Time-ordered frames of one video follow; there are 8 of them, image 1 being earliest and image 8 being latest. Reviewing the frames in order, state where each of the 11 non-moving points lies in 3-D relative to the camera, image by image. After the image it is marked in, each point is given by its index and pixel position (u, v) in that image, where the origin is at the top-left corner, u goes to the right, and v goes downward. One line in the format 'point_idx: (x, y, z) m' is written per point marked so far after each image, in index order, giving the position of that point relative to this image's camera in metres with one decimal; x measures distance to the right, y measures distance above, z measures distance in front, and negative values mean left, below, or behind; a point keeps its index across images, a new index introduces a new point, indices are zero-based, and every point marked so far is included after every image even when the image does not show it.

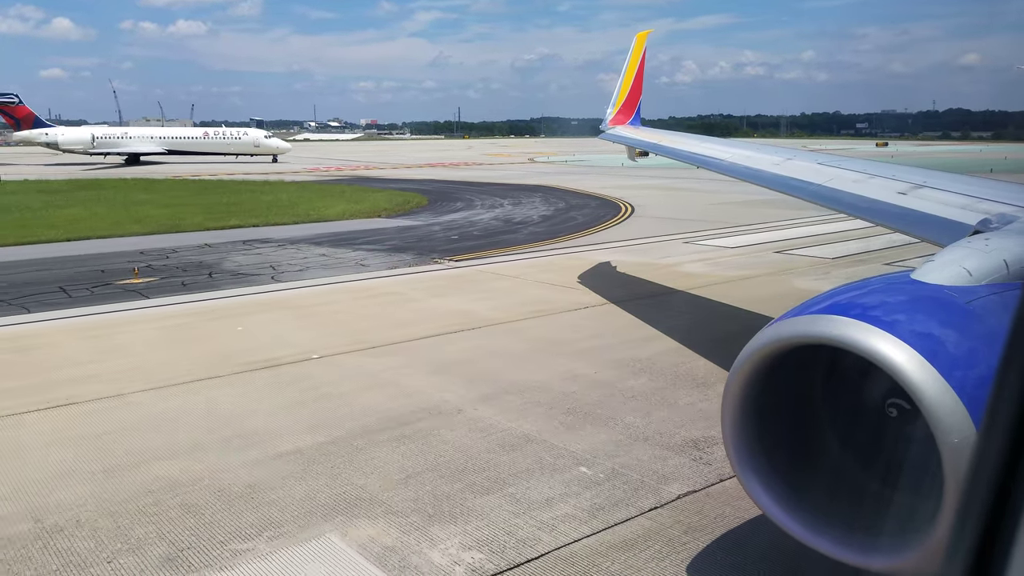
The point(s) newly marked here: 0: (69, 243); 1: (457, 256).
0: (-10.6, +1.1, +19.4) m
1: (-1.2, +0.7, +17.2) m
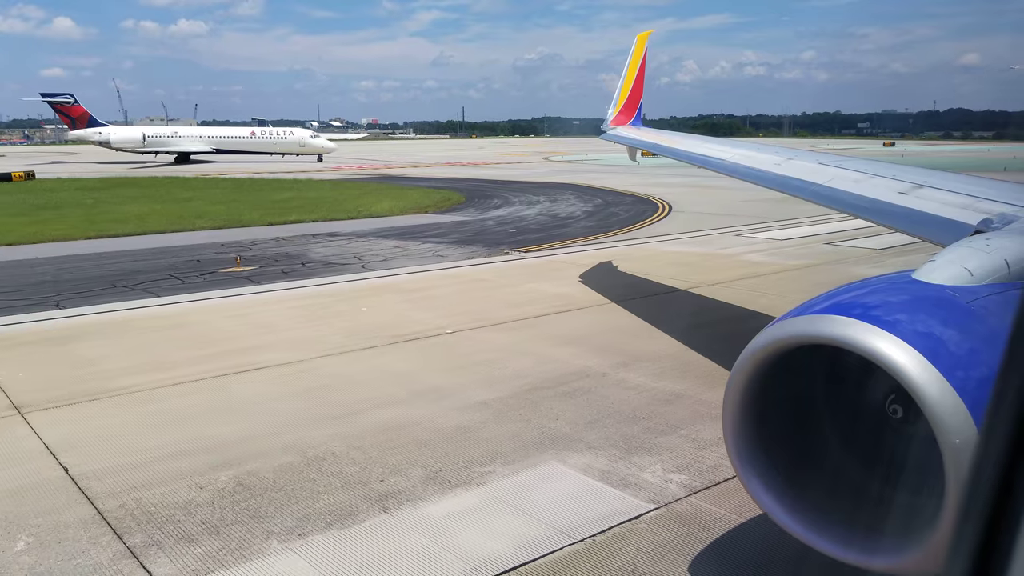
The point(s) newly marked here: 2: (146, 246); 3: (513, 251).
0: (-9.1, +1.3, +20.5) m
1: (+0.3, +1.0, +18.3) m
2: (-8.8, +1.0, +19.0) m
3: (0.0, +0.9, +17.9) m
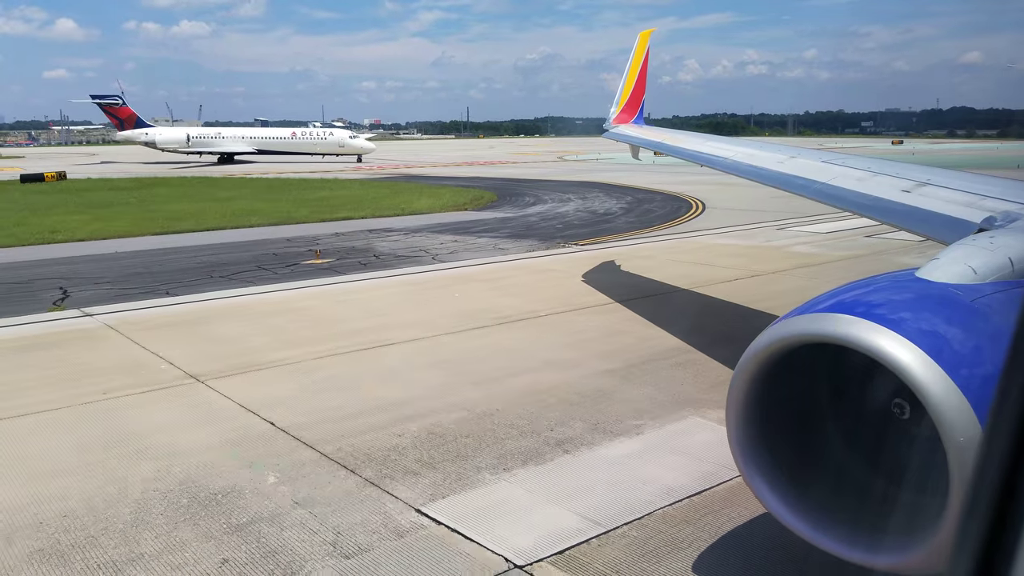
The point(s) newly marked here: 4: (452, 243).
0: (-7.7, +1.5, +21.5) m
1: (+1.7, +1.2, +19.2) m
2: (-7.4, +1.2, +20.0) m
3: (+1.4, +1.1, +18.9) m
4: (-1.6, +1.1, +19.3) m
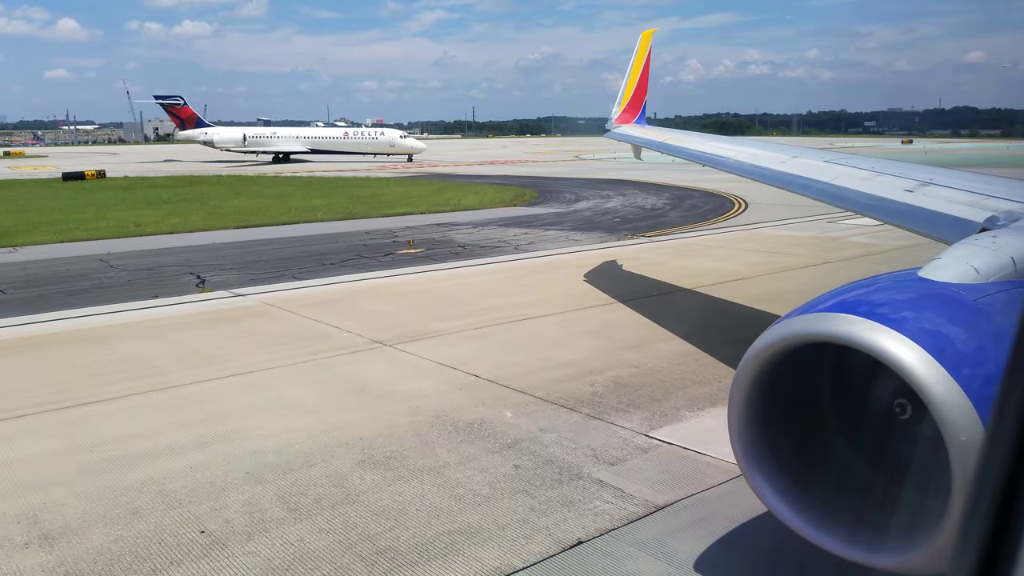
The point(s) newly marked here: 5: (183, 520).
0: (-5.9, +1.8, +22.8) m
1: (+3.5, +1.5, +20.5) m
2: (-5.5, +1.5, +21.3) m
3: (+3.2, +1.4, +20.2) m
4: (+0.2, +1.4, +20.6) m
5: (-2.3, -1.6, +5.4) m
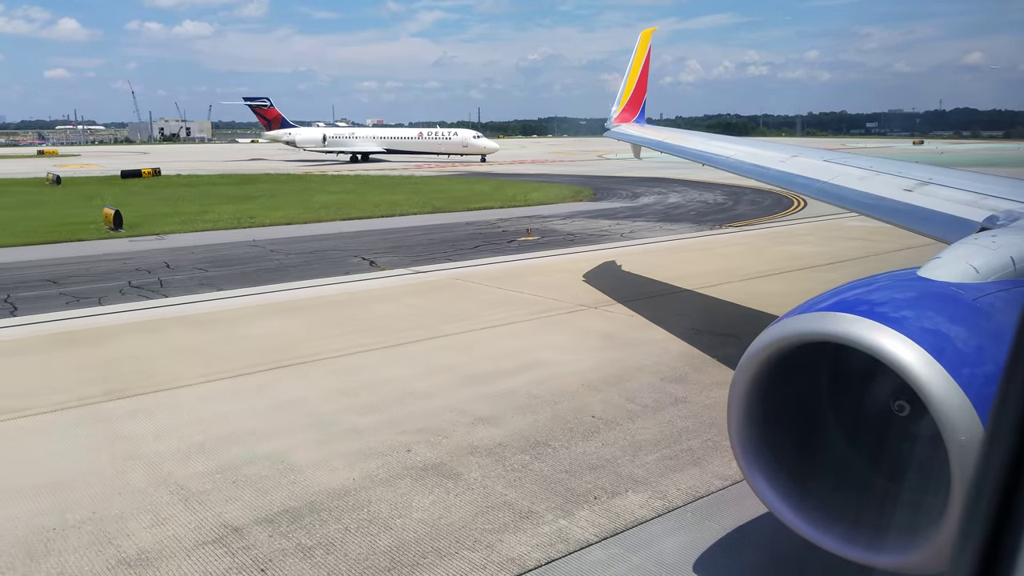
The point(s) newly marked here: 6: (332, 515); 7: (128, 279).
0: (-3.0, +2.2, +24.8) m
1: (+6.4, +1.9, +22.6) m
2: (-2.7, +1.9, +23.3) m
3: (+6.0, +1.8, +22.2) m
4: (+3.0, +1.9, +22.7) m
5: (+0.6, -1.2, +7.4) m
6: (-1.3, -1.6, +5.5) m
7: (-7.6, +0.2, +15.2) m
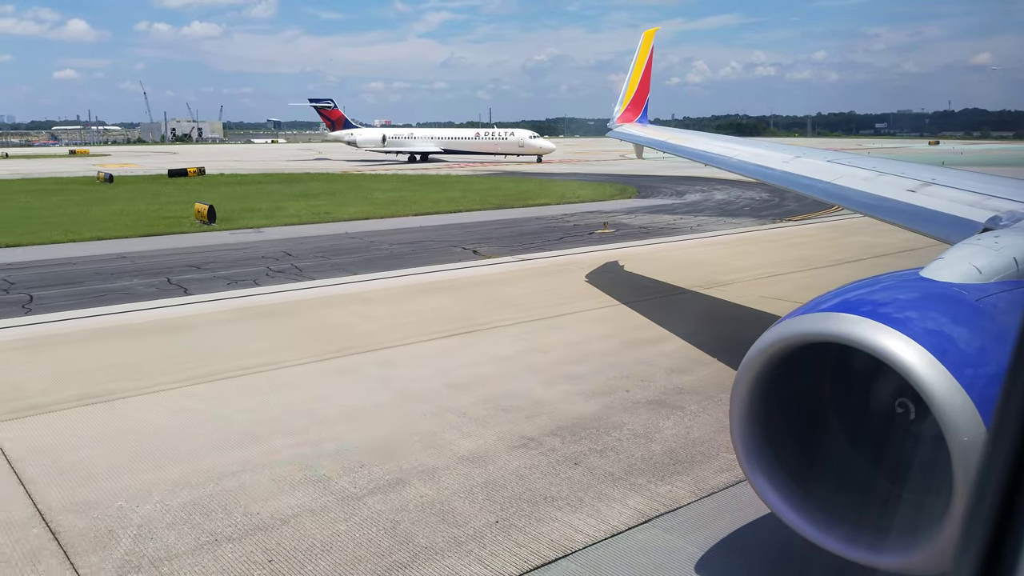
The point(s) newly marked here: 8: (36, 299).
0: (-0.8, +2.6, +26.4) m
1: (+8.6, +2.2, +24.1) m
2: (-0.5, +2.2, +24.9) m
3: (+8.3, +2.1, +23.7) m
4: (+5.3, +2.2, +24.2) m
5: (+2.7, -0.9, +8.9) m
6: (+0.8, -1.3, +7.0) m
7: (-5.4, +0.5, +16.8) m
8: (-8.4, -0.2, +13.7) m
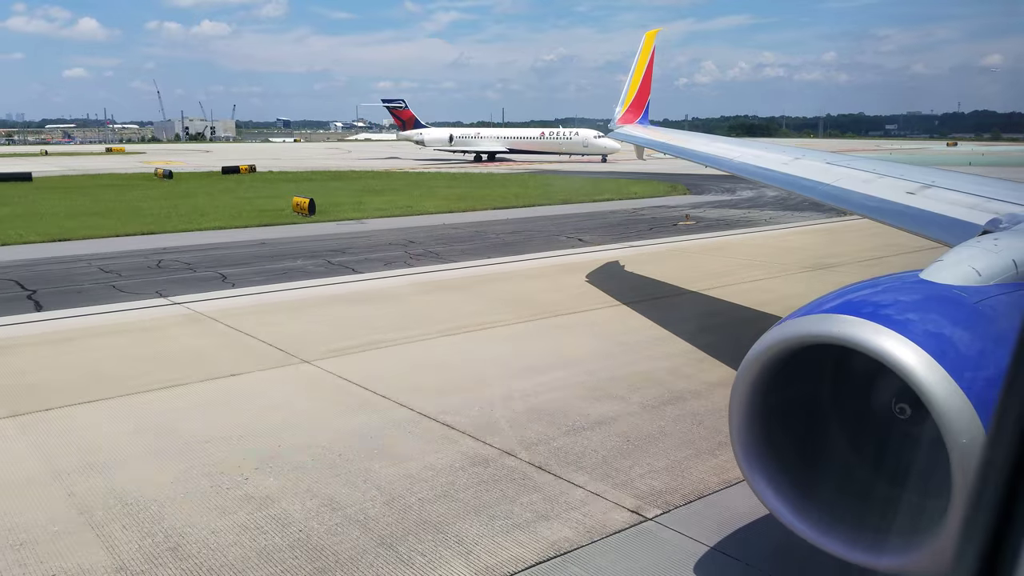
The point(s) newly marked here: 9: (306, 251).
0: (+2.0, +3.0, +28.2) m
1: (+11.3, +2.5, +25.9) m
2: (+2.3, +2.6, +26.8) m
3: (+11.0, +2.4, +25.6) m
4: (+8.0, +2.5, +26.0) m
5: (+5.4, -0.5, +10.8) m
6: (+3.4, -0.9, +8.9) m
7: (-2.7, +0.9, +18.7) m
8: (-5.8, +0.2, +15.6) m
9: (-5.0, +0.9, +18.7) m
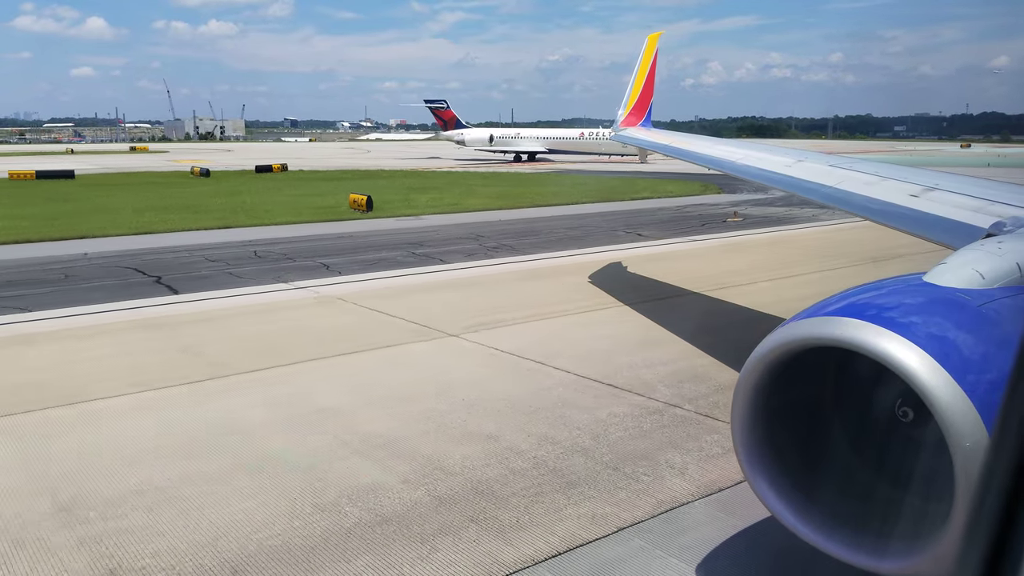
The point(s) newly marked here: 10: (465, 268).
0: (+3.8, +3.2, +29.4) m
1: (+13.2, +2.7, +27.0) m
2: (+4.1, +2.9, +27.9) m
3: (+12.8, +2.6, +26.7) m
4: (+9.8, +2.7, +27.2) m
5: (+7.1, -0.3, +12.0) m
6: (+5.2, -0.7, +10.1) m
7: (-0.9, +1.2, +19.9) m
8: (-4.0, +0.5, +16.9) m
9: (-3.2, +1.2, +19.9) m
10: (-0.9, +0.4, +16.4) m
